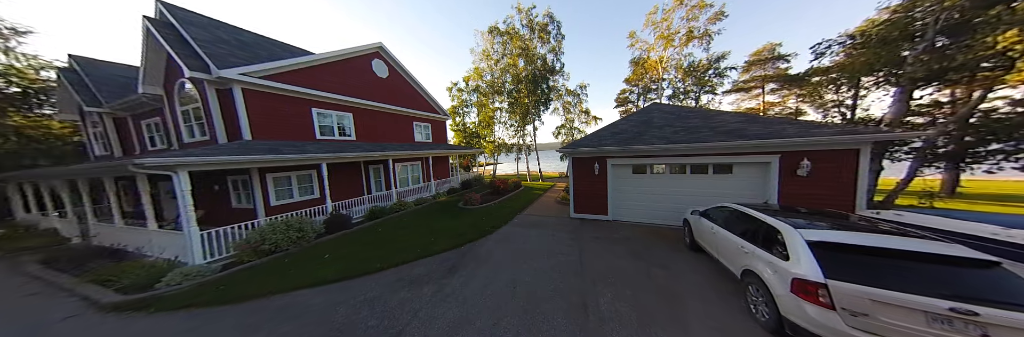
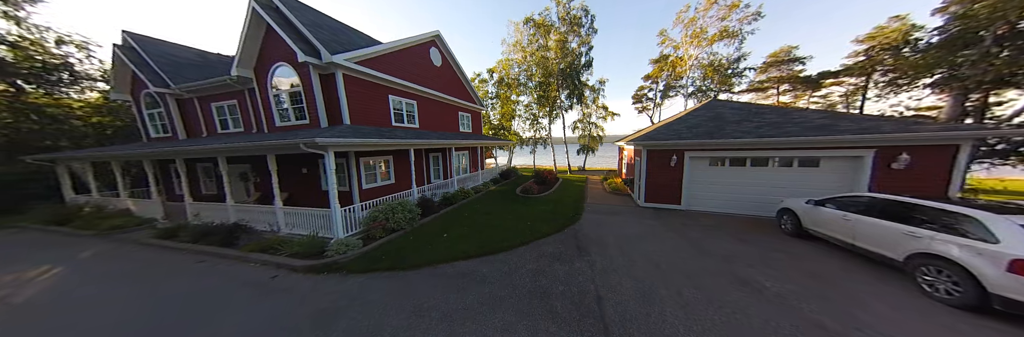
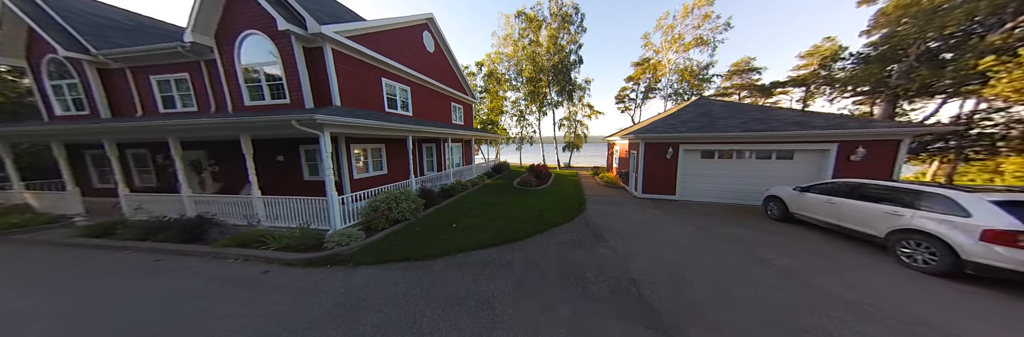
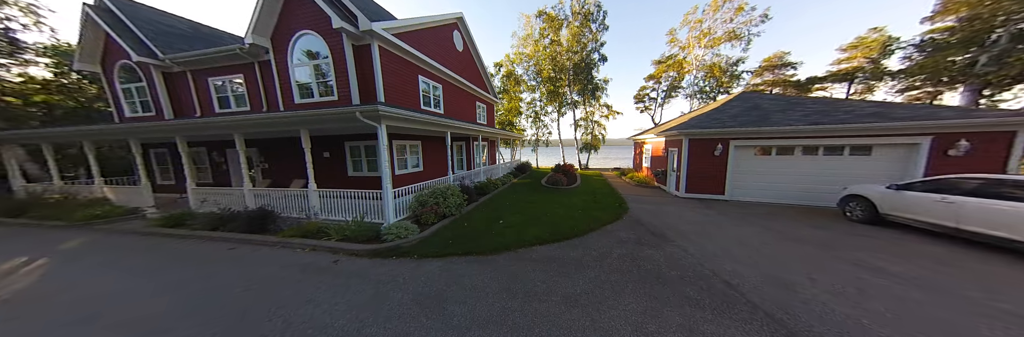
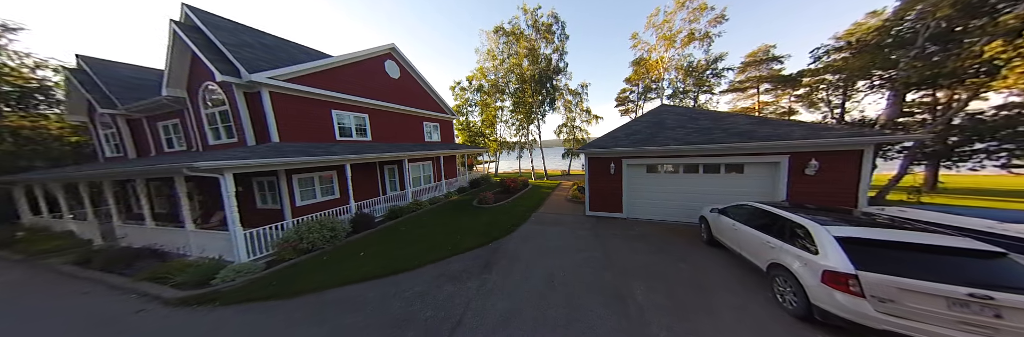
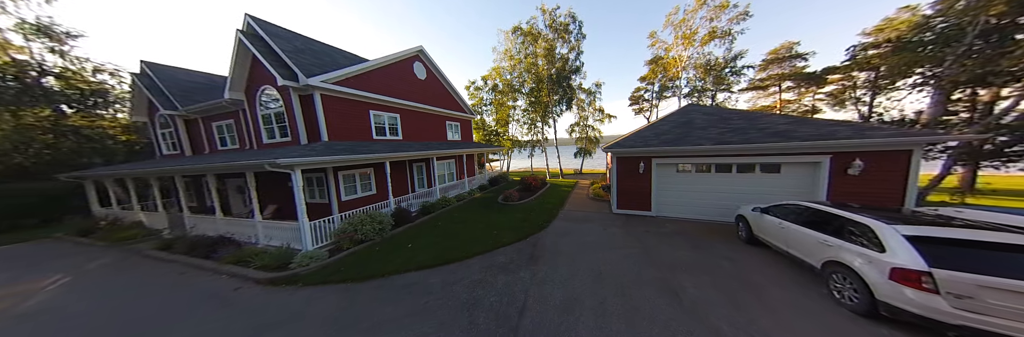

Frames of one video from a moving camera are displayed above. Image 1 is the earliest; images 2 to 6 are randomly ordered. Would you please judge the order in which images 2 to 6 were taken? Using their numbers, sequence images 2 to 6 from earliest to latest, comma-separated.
5, 6, 2, 3, 4
